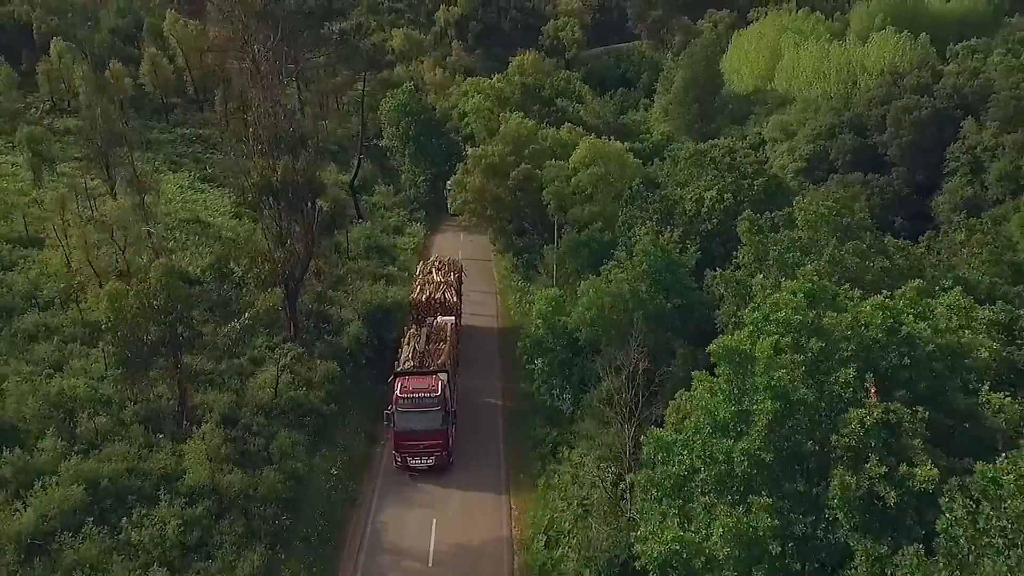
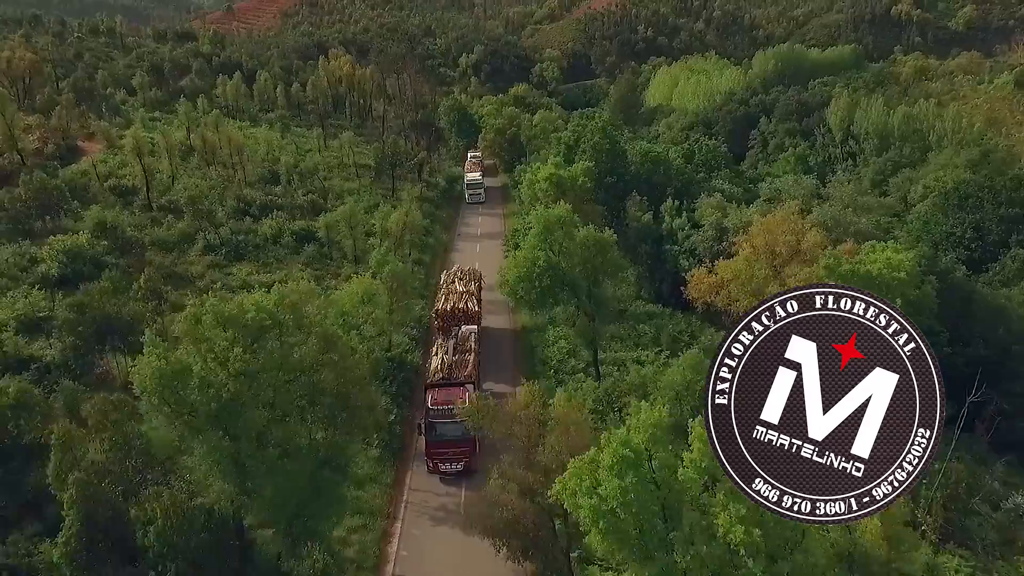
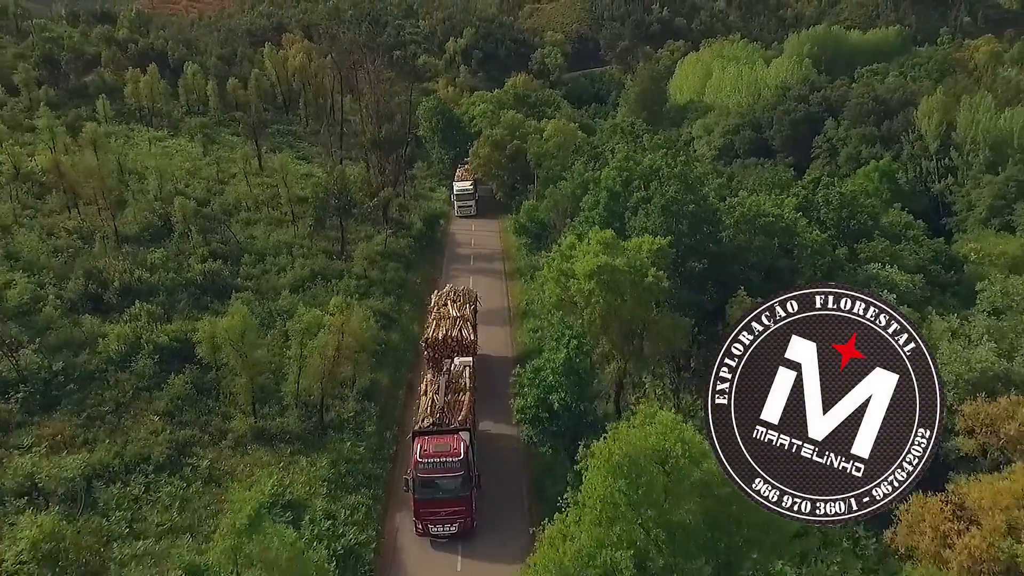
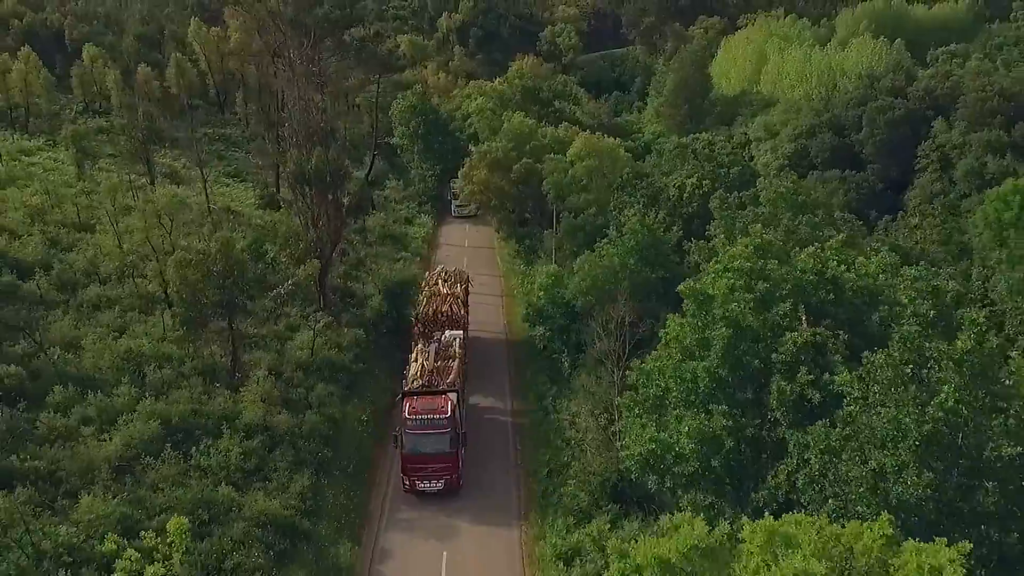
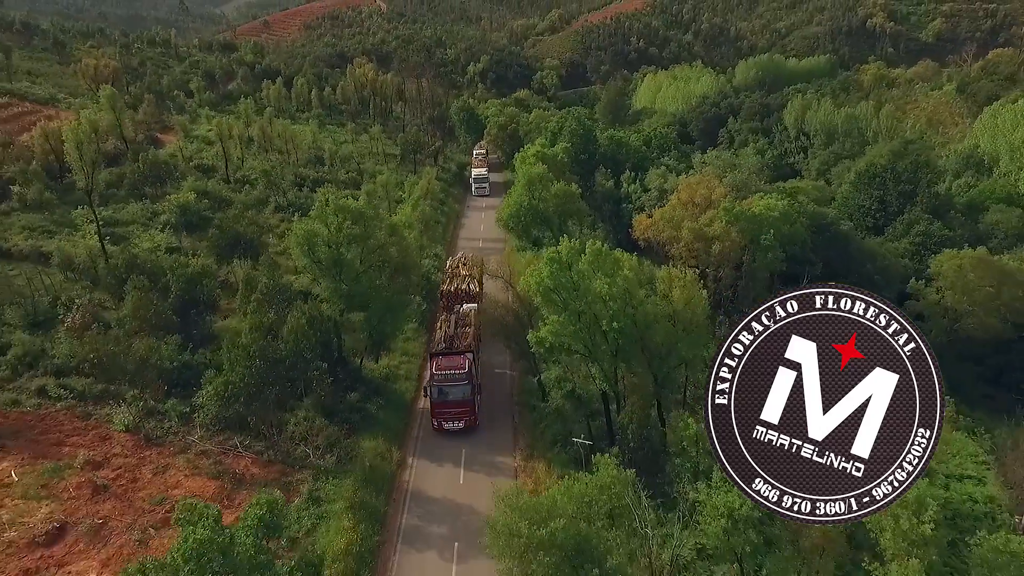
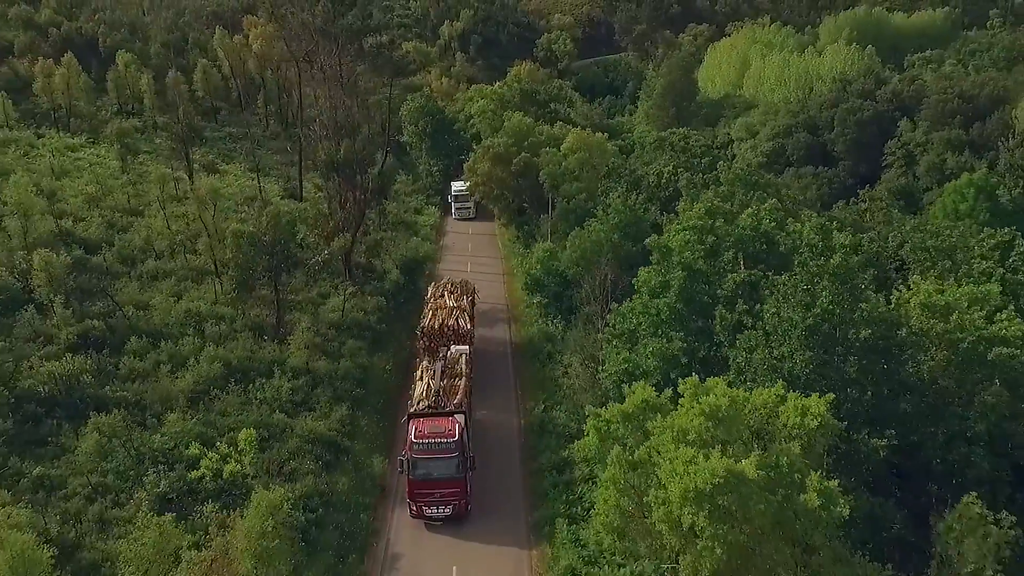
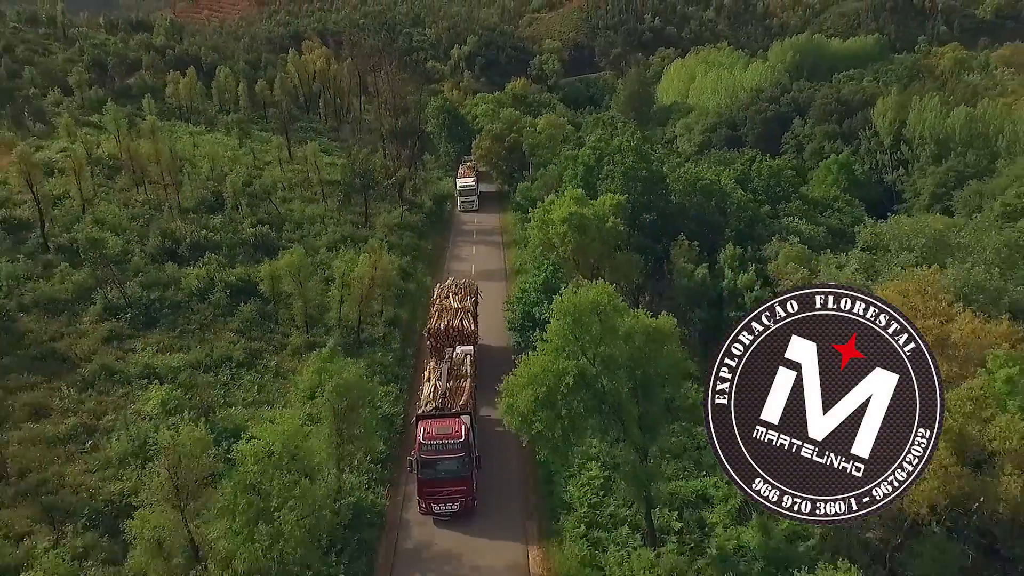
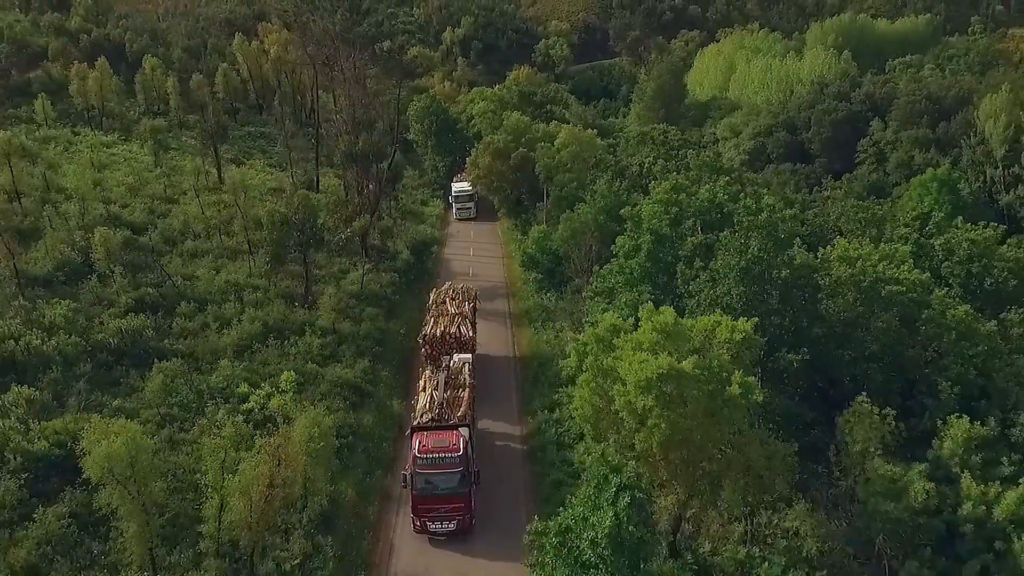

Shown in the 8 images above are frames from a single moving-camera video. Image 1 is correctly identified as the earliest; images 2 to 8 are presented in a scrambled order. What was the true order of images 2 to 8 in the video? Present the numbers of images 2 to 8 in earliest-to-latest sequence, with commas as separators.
4, 6, 8, 3, 7, 2, 5
